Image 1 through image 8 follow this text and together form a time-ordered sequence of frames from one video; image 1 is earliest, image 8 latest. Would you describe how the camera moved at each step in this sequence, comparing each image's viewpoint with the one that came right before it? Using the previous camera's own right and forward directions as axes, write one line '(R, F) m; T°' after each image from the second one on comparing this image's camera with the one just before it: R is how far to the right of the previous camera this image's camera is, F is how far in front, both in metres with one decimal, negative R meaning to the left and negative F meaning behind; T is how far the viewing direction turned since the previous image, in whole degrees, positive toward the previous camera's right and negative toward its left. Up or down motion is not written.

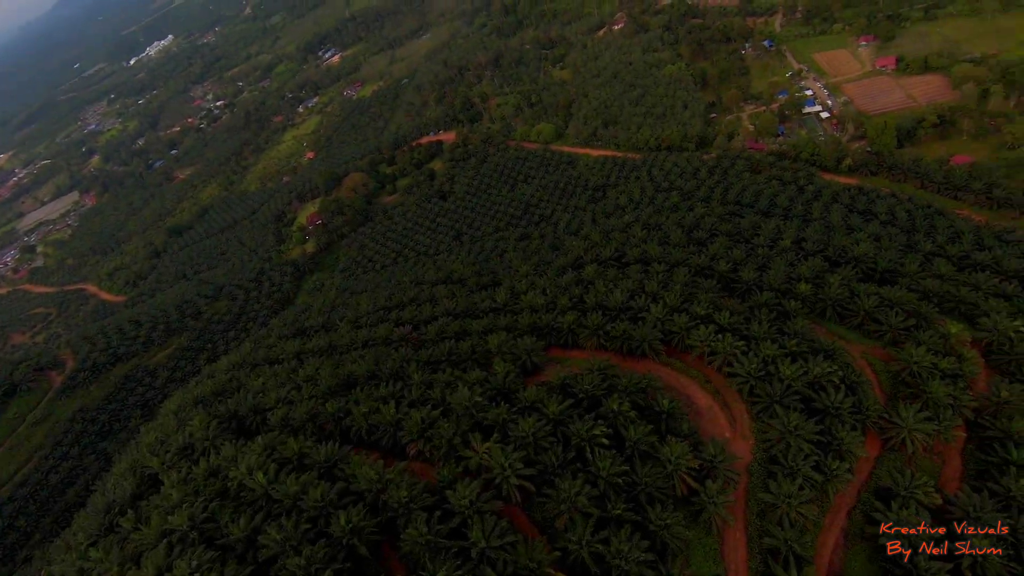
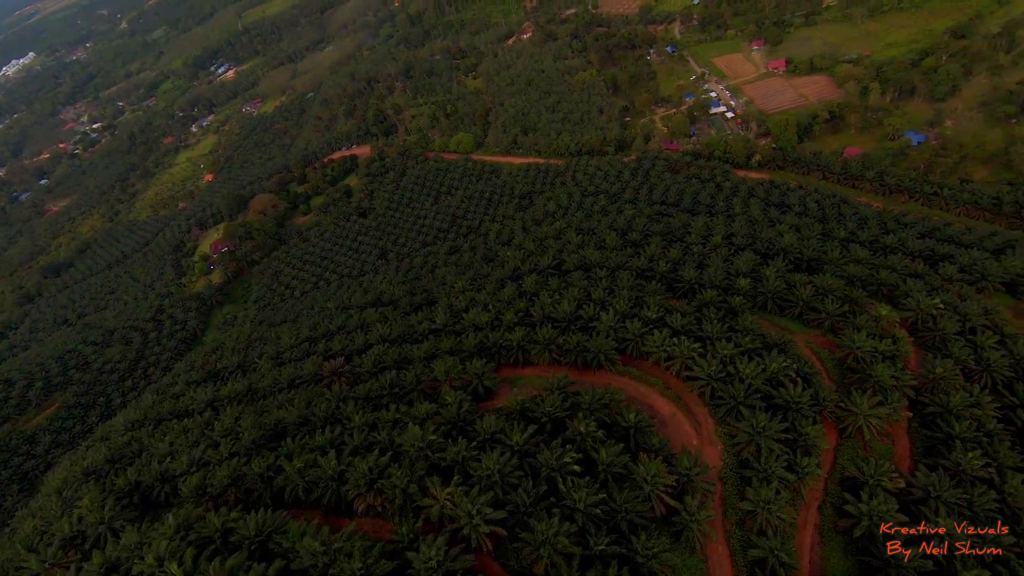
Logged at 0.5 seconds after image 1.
(-0.9, +2.2) m; +8°
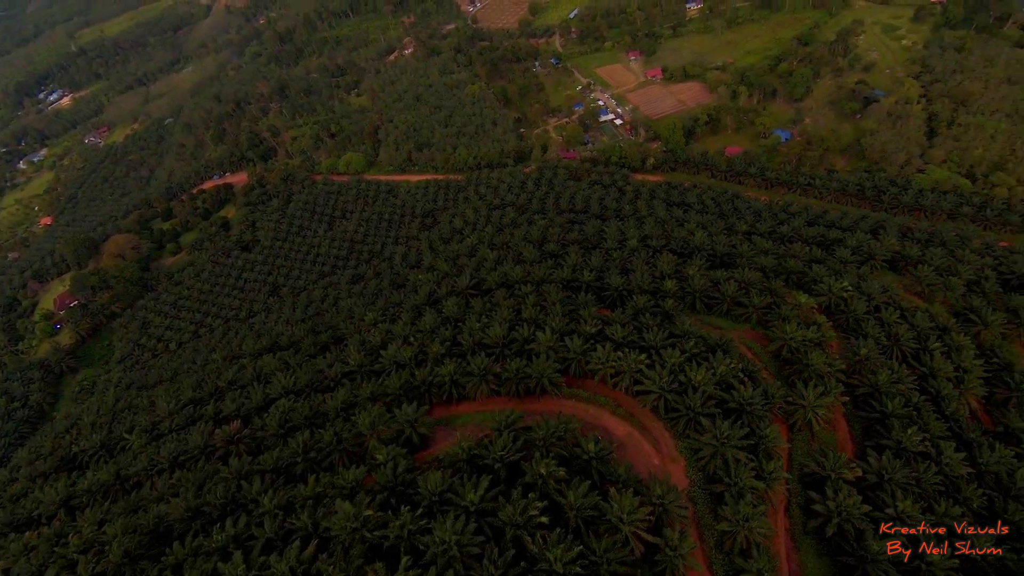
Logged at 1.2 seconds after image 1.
(-1.1, +3.1) m; +11°
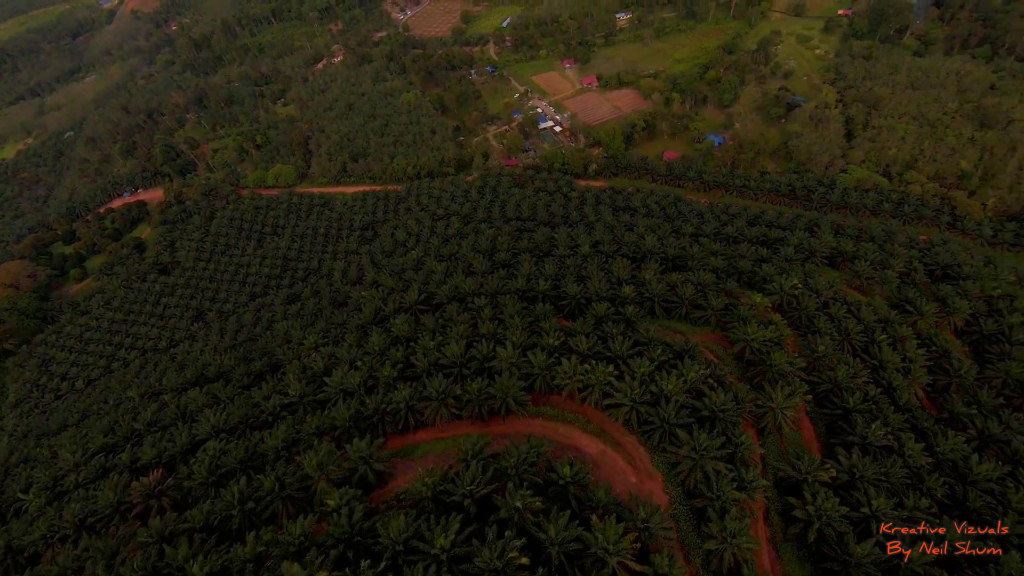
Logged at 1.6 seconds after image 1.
(-0.7, +1.8) m; +7°
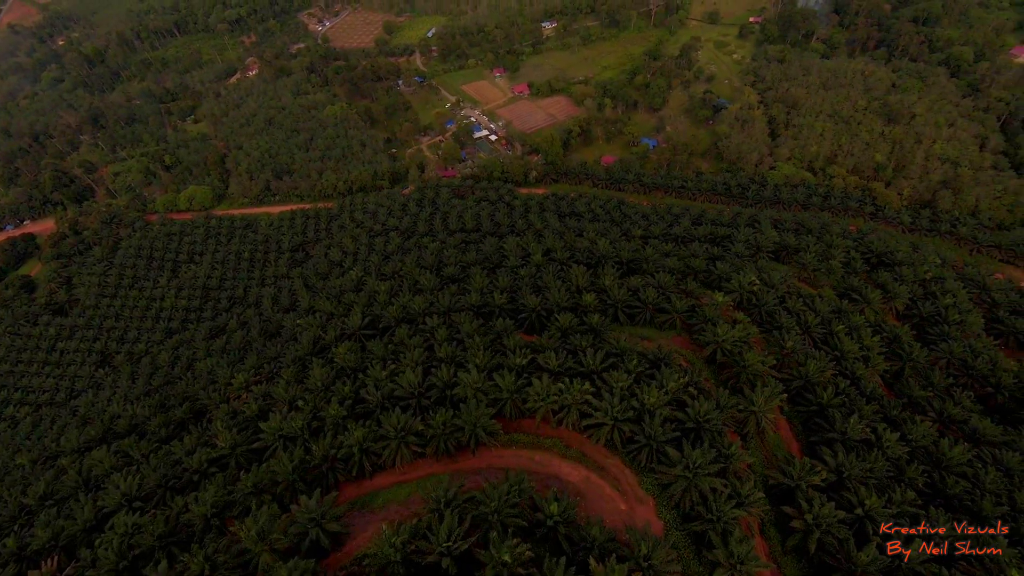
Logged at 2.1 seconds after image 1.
(-0.9, +2.4) m; +7°
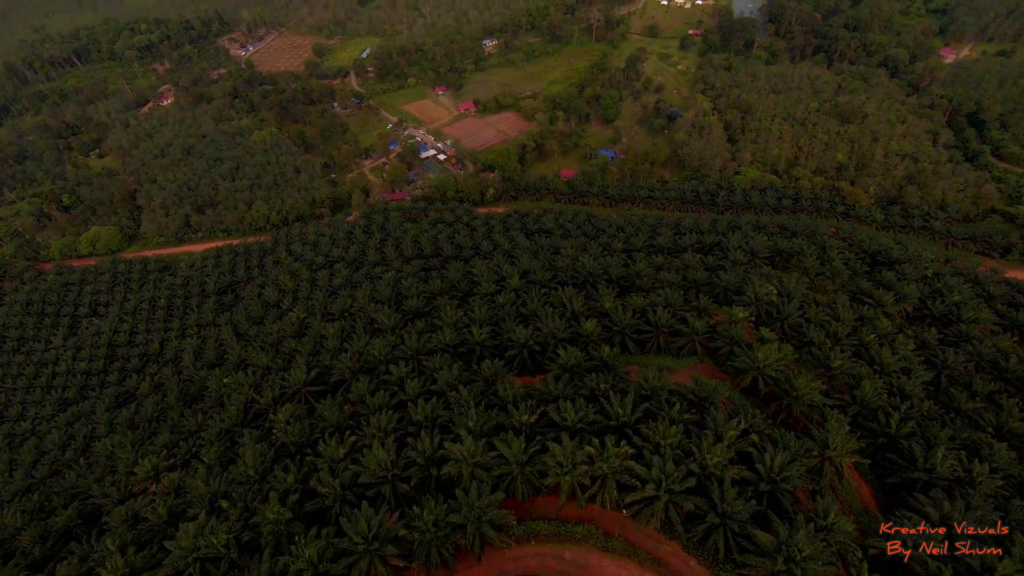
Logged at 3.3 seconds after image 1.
(-1.7, +5.9) m; +6°
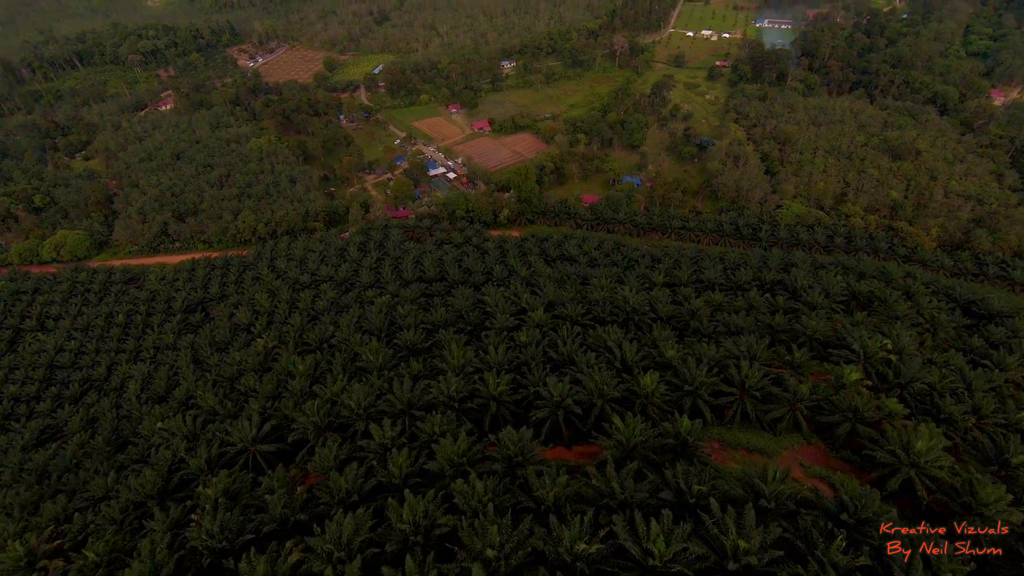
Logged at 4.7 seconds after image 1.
(-1.2, +6.9) m; 0°
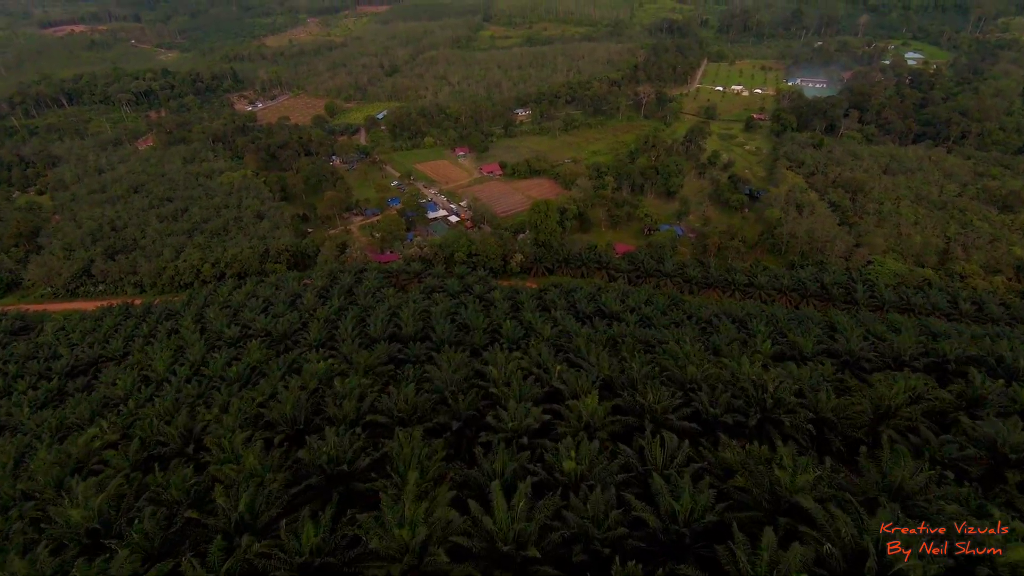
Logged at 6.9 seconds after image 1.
(-0.6, +12.7) m; -1°
